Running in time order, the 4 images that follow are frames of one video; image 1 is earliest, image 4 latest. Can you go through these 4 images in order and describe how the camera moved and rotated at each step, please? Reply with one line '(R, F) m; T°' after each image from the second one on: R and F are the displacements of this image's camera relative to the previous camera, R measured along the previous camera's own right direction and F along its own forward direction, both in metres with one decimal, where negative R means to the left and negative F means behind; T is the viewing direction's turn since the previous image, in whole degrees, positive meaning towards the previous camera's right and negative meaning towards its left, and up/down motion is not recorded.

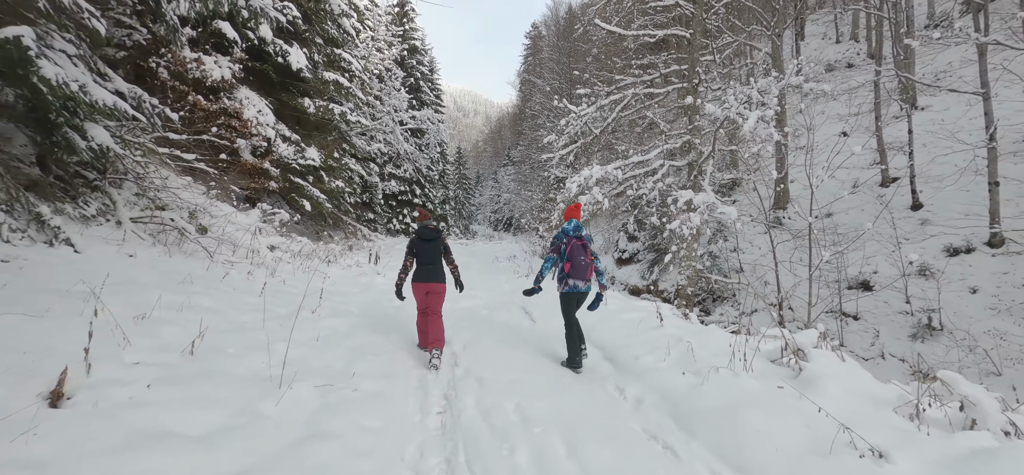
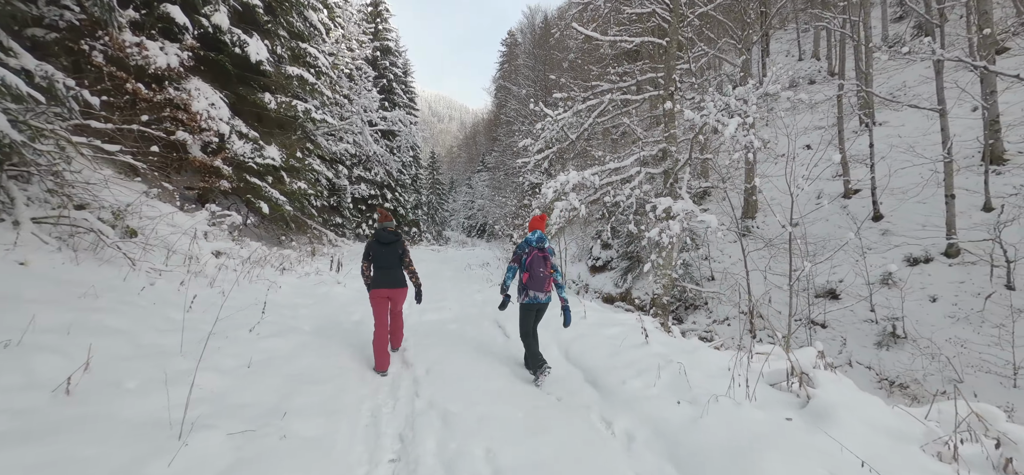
(0.0, +0.4) m; +3°
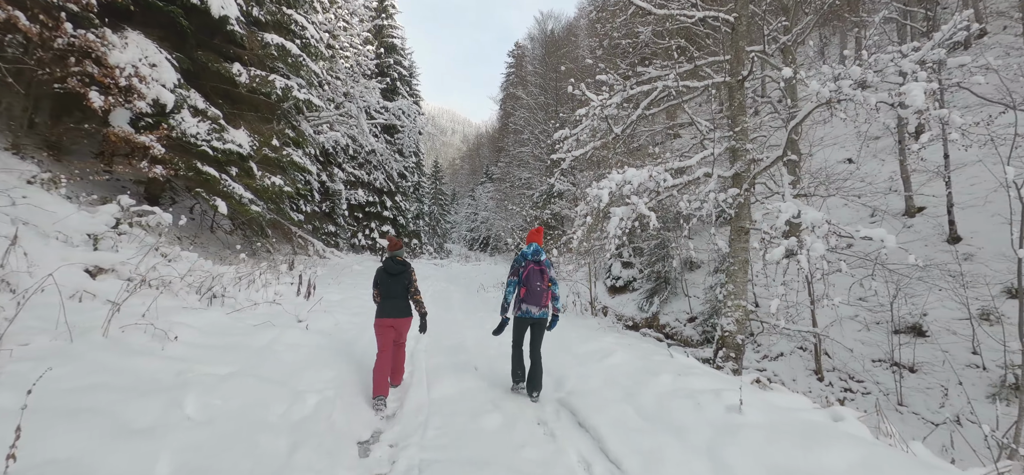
(-0.5, +2.0) m; 0°
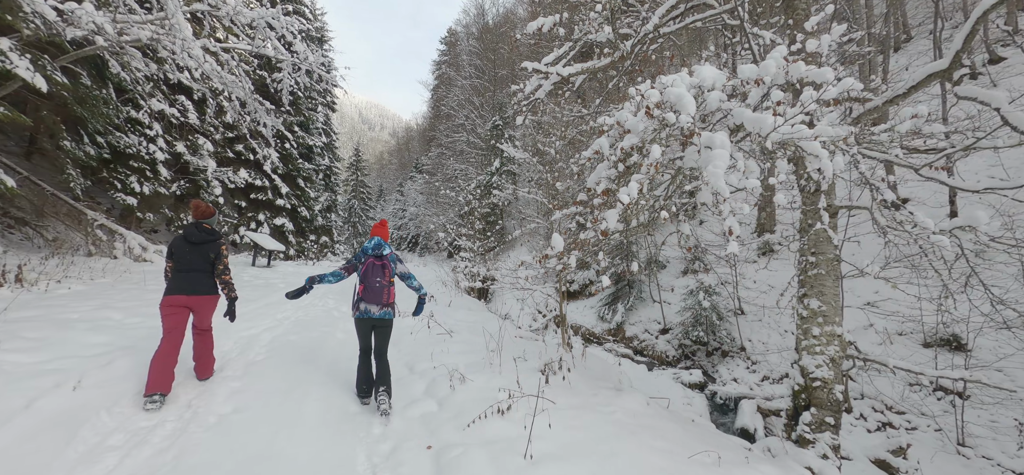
(0.0, +3.4) m; +9°
